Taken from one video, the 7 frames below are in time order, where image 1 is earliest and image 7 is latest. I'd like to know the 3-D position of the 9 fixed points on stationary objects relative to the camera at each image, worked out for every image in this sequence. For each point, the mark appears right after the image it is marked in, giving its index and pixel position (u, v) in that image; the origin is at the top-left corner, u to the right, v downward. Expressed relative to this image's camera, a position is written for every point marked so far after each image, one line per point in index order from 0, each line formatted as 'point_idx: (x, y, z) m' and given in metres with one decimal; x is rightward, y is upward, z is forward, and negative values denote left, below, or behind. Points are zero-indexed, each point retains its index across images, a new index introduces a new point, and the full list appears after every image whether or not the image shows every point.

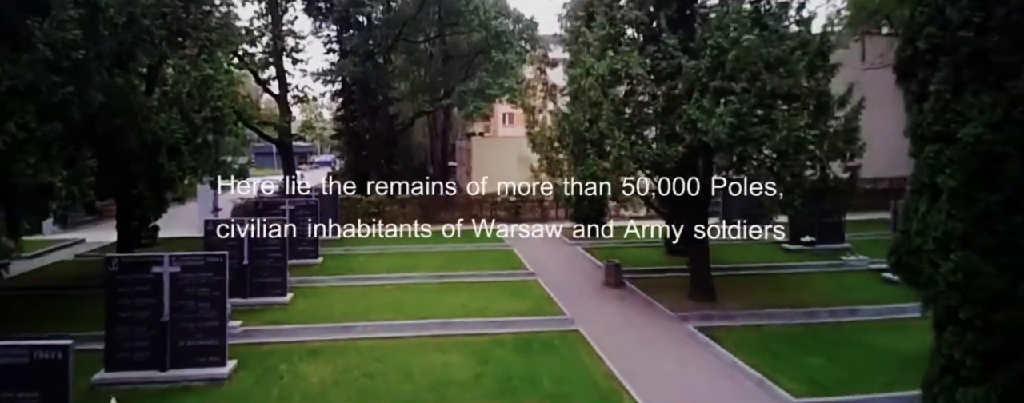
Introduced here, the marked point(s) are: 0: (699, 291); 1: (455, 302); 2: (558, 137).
0: (+3.7, -1.8, +13.2) m
1: (-1.2, -2.1, +13.6) m
2: (+1.0, +1.5, +15.1) m
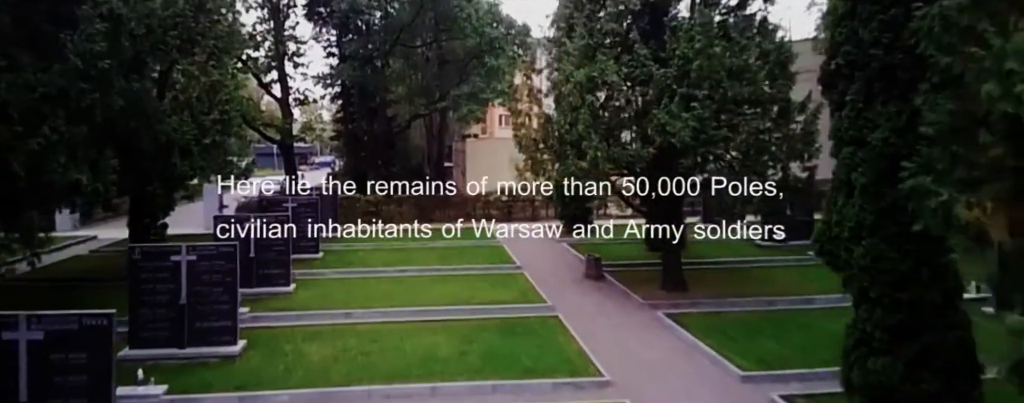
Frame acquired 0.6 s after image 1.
0: (+3.4, -1.7, +14.3) m
1: (-1.5, -2.0, +14.6) m
2: (+0.7, +1.5, +16.2) m
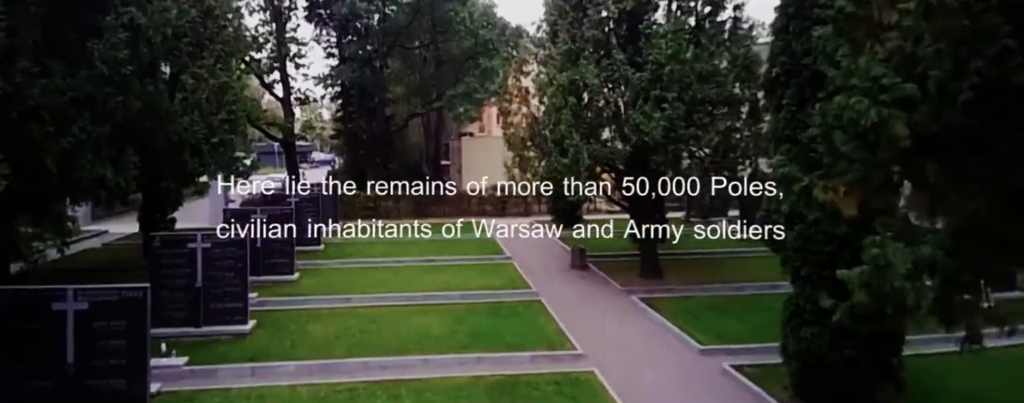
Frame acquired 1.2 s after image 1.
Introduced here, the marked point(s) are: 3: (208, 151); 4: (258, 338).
0: (+3.2, -1.6, +15.3) m
1: (-1.8, -1.9, +15.7) m
2: (+0.5, +1.7, +17.3) m
3: (-7.9, +1.3, +17.3) m
4: (-4.3, -2.3, +11.3) m
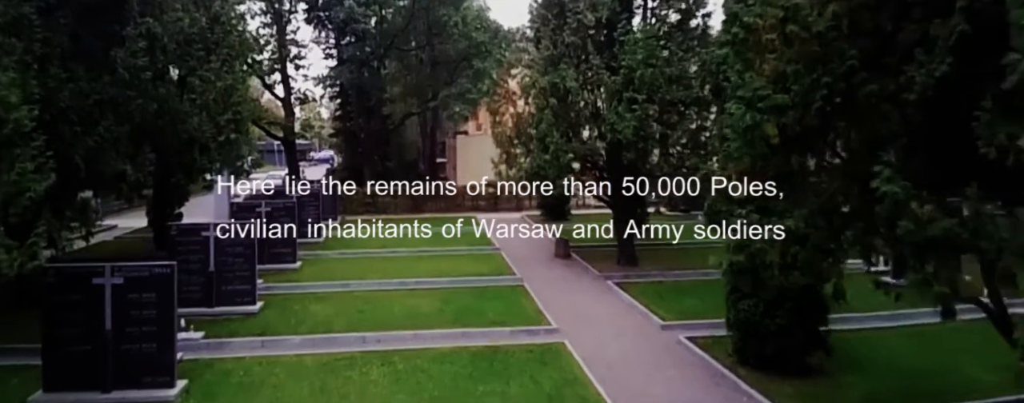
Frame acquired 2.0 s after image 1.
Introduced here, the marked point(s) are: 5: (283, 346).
0: (+2.8, -1.4, +16.6) m
1: (-2.1, -1.7, +16.9) m
2: (+0.1, +1.8, +18.5) m
3: (-8.3, +1.5, +18.5) m
4: (-4.6, -2.2, +12.5) m
5: (-3.7, -2.4, +10.8) m
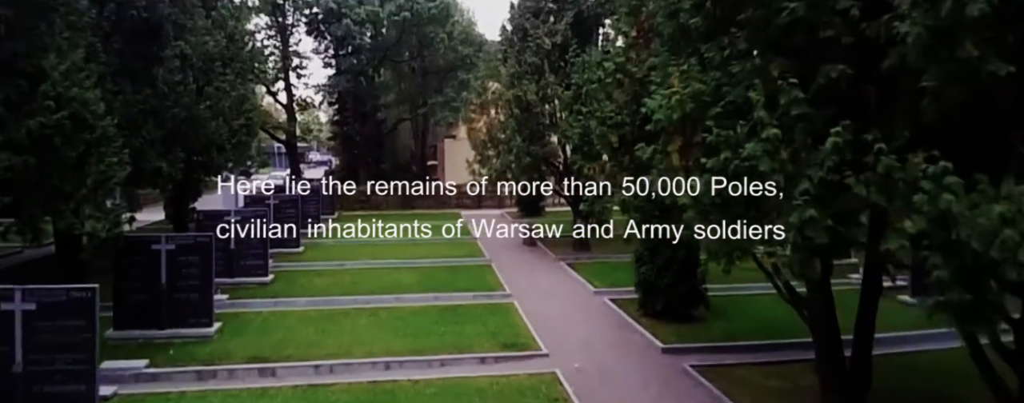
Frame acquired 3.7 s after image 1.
0: (+2.0, -1.3, +19.5) m
1: (-3.0, -1.5, +19.8) m
2: (-0.7, +2.0, +21.5) m
3: (-9.1, +1.7, +21.5) m
4: (-5.5, -2.0, +15.4) m
5: (-4.6, -2.1, +13.7) m
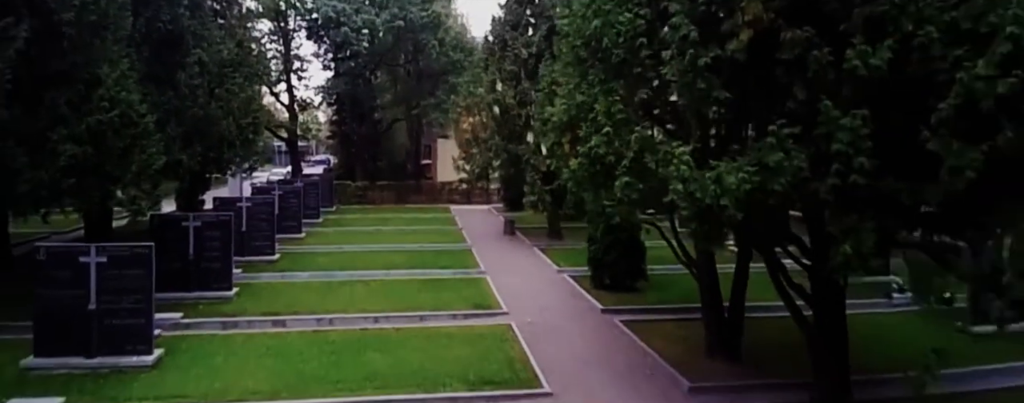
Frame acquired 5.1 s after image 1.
0: (+1.3, -1.0, +22.0) m
1: (-3.7, -1.2, +22.3) m
2: (-1.4, +2.2, +23.9) m
3: (-9.8, +2.0, +23.9) m
4: (-6.2, -1.6, +17.8) m
5: (-5.2, -1.8, +16.1) m
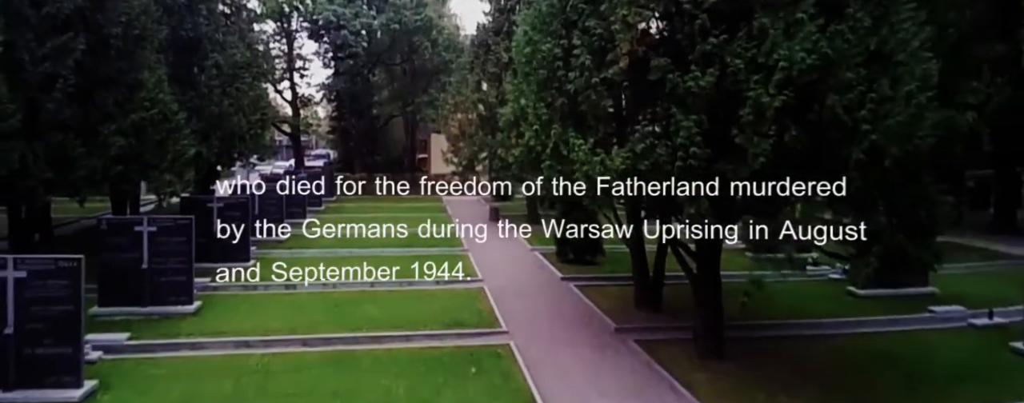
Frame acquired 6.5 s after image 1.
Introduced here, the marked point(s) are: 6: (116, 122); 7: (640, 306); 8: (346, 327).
0: (+0.6, -0.6, +24.6) m
1: (-4.3, -0.8, +24.8) m
2: (-2.1, +2.7, +26.4) m
3: (-10.5, +2.5, +26.4) m
4: (-6.8, -1.2, +20.4) m
5: (-5.9, -1.4, +18.7) m
6: (-9.0, +1.8, +15.1) m
7: (+2.5, -2.0, +12.9) m
8: (-3.0, -2.2, +11.9) m
